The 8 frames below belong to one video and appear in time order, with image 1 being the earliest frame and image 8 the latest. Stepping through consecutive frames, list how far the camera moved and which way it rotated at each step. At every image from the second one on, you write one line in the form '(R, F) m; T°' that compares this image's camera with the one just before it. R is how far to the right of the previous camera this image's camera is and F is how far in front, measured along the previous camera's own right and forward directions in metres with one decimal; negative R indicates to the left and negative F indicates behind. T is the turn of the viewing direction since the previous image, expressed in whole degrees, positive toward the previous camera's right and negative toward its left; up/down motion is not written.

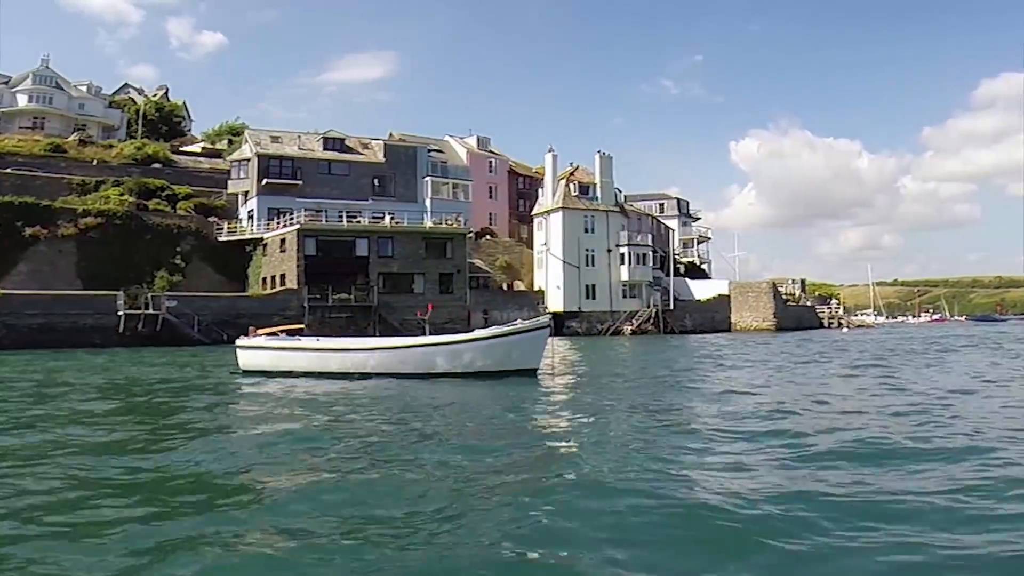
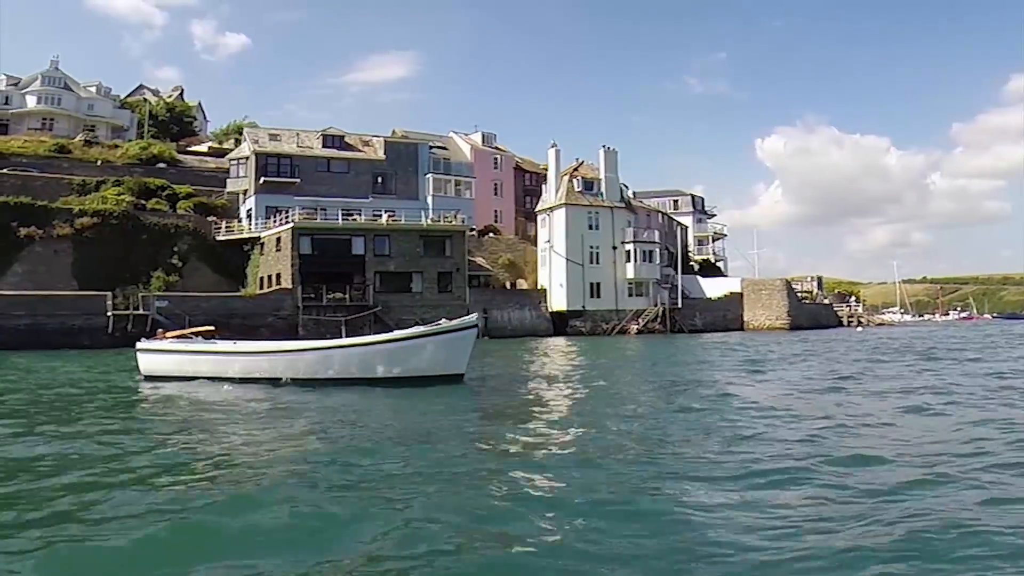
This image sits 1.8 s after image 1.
(+1.3, +1.2) m; -2°
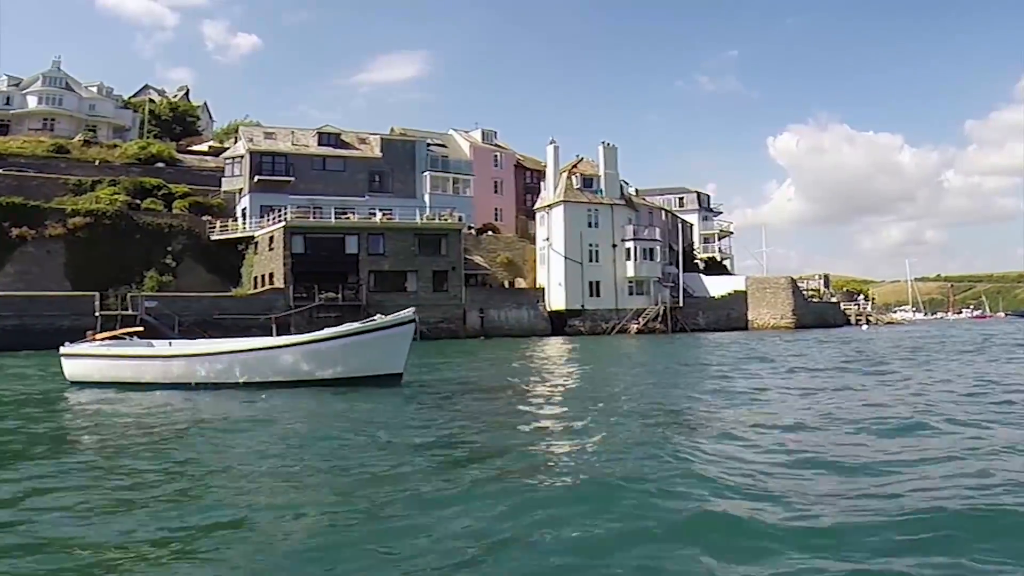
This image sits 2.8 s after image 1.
(+0.8, +0.8) m; -1°
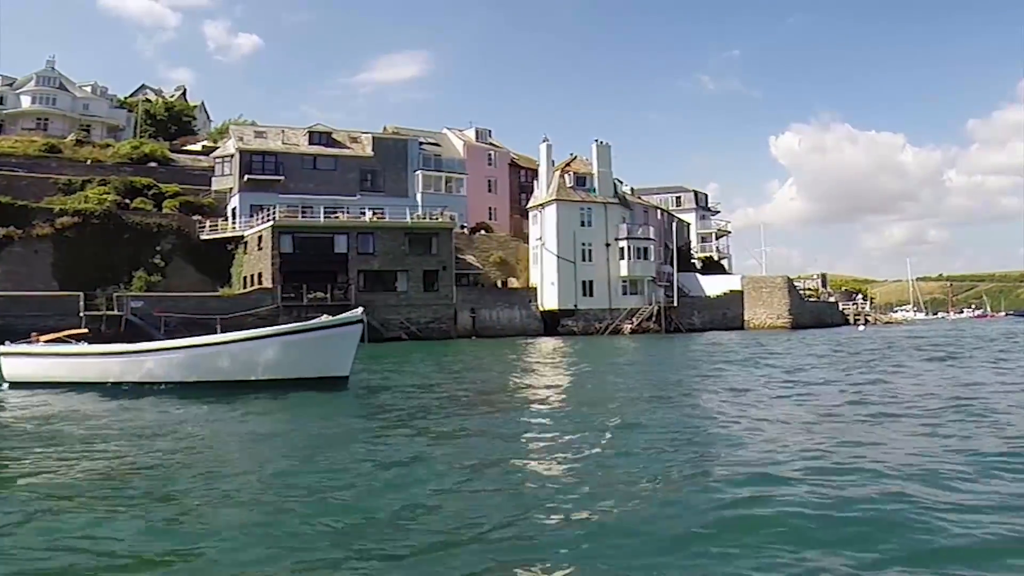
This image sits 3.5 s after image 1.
(+0.6, +0.4) m; 0°
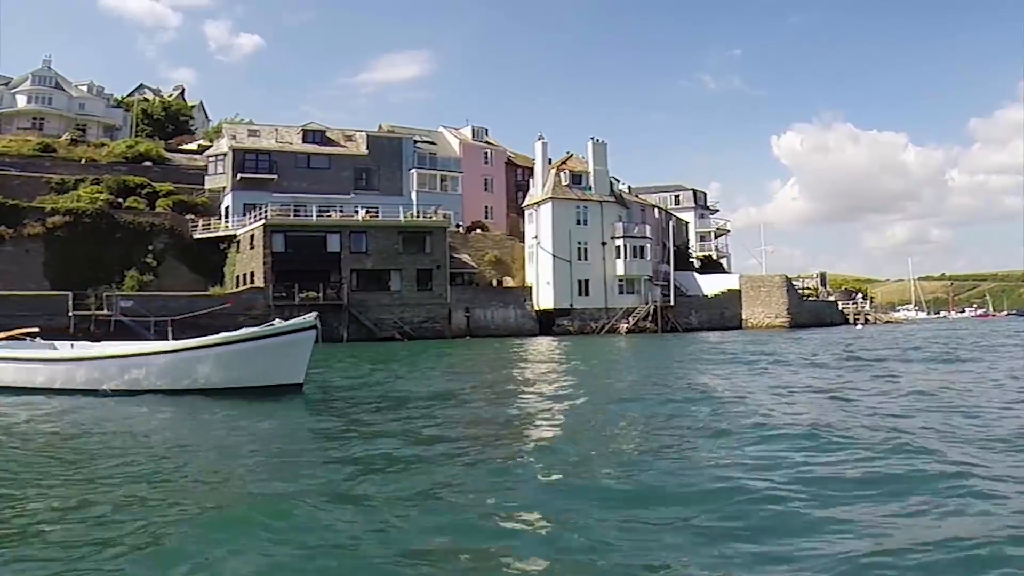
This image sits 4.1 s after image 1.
(+0.4, +0.4) m; 0°
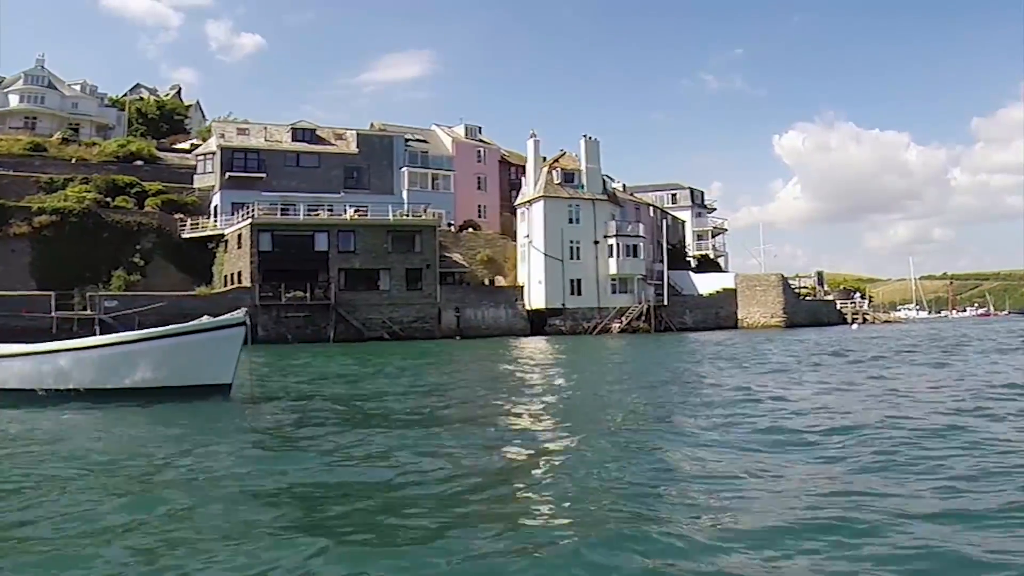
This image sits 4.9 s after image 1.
(+0.6, +0.5) m; 0°
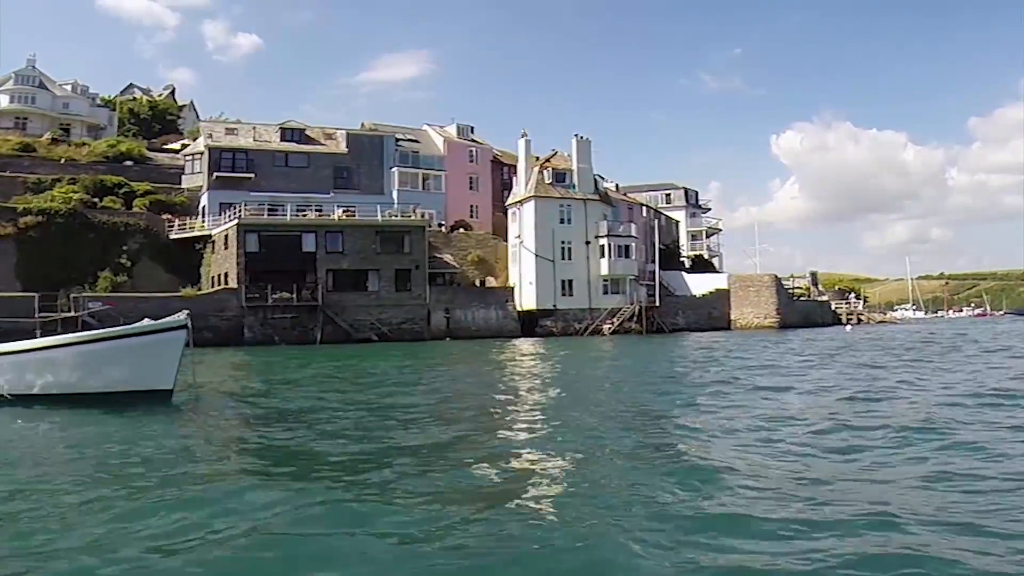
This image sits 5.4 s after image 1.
(+0.4, +0.4) m; 0°
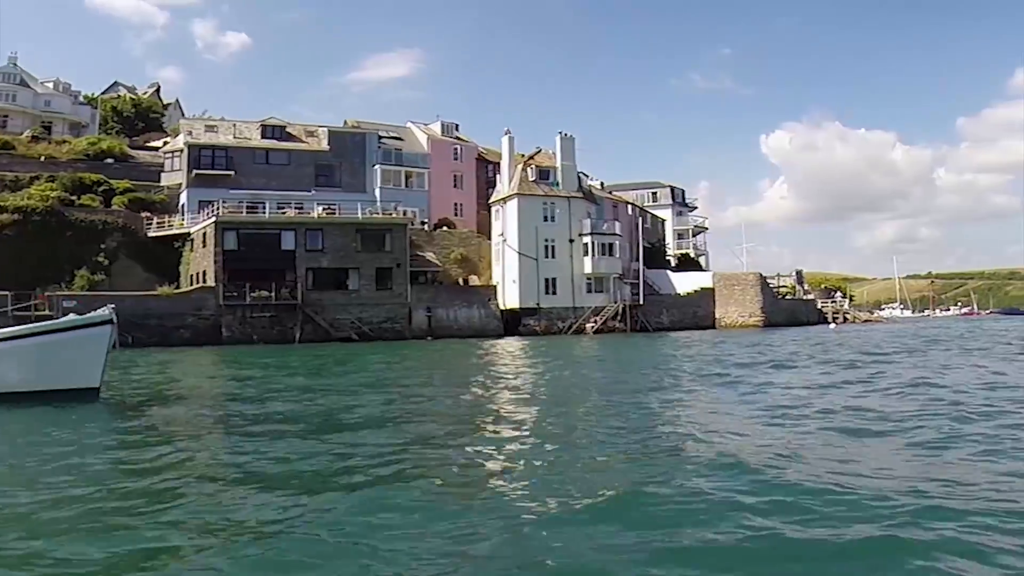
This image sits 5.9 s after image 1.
(+0.5, +0.3) m; +1°
